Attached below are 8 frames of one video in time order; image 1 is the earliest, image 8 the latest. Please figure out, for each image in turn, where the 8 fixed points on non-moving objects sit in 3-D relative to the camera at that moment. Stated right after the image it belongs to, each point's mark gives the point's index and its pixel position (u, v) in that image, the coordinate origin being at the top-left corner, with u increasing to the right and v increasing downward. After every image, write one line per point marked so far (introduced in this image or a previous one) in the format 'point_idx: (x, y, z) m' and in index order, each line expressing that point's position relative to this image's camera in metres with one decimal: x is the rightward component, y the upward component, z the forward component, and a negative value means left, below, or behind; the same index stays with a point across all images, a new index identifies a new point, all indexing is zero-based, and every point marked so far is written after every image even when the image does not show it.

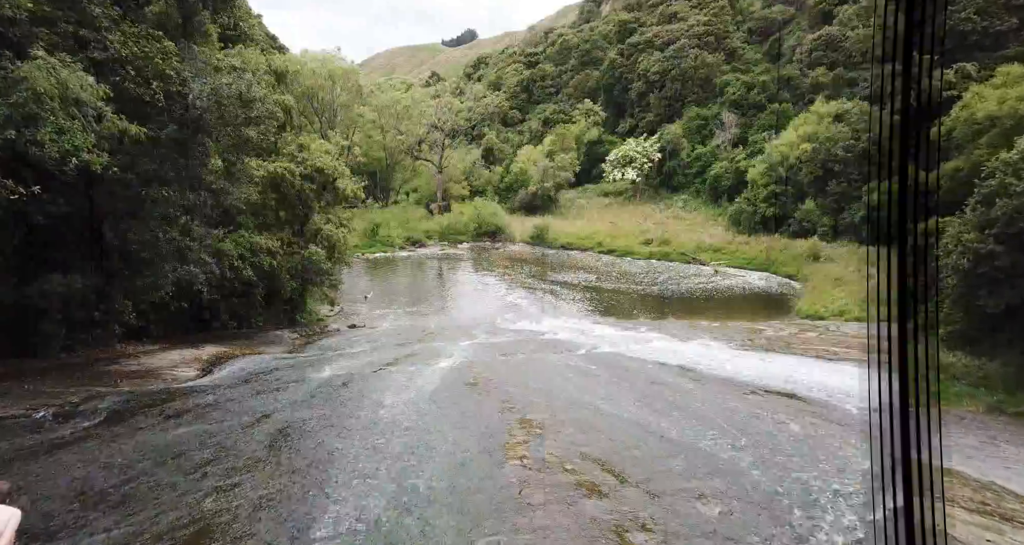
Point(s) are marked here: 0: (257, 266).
0: (-7.6, +0.1, +16.2) m
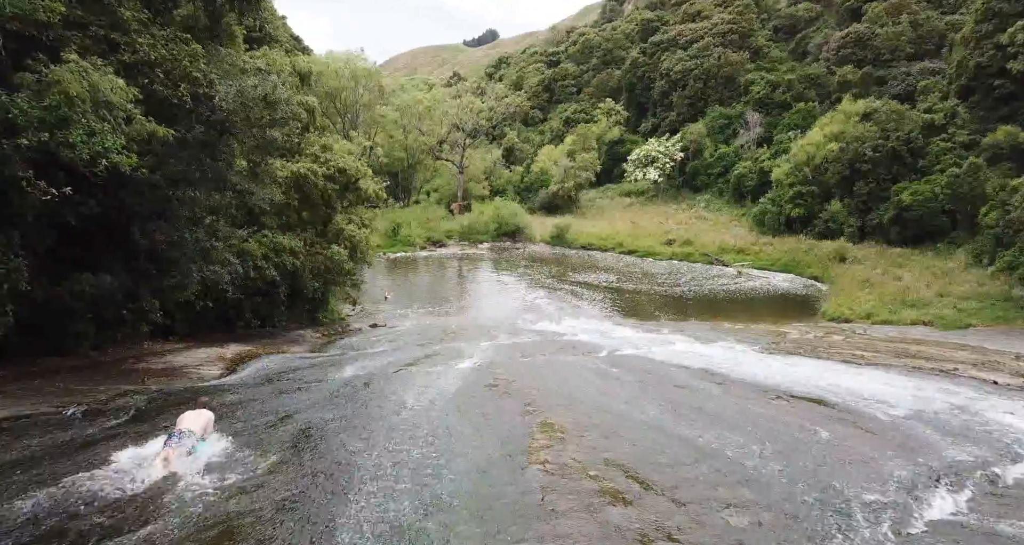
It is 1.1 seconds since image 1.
0: (-7.0, +0.1, +16.4) m
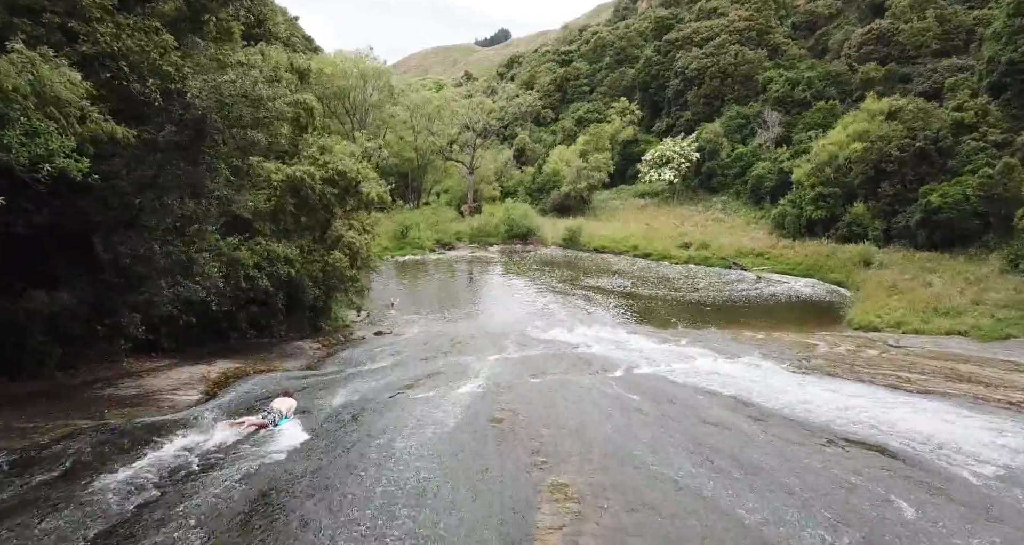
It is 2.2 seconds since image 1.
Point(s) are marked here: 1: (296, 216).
0: (-6.7, -0.2, +15.4) m
1: (-6.8, +1.7, +16.9) m
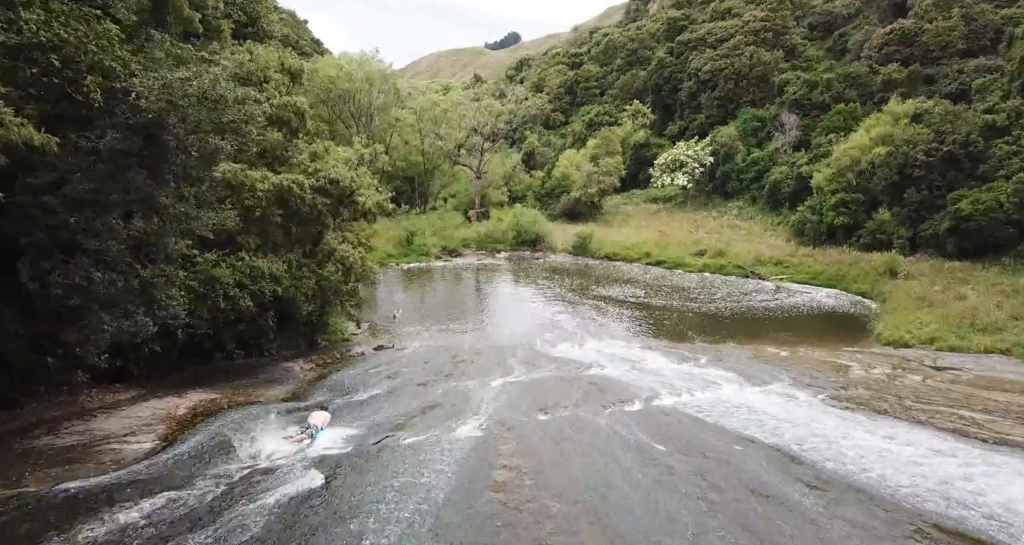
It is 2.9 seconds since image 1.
0: (-6.6, -0.6, +14.1) m
1: (-6.6, +1.2, +15.6) m
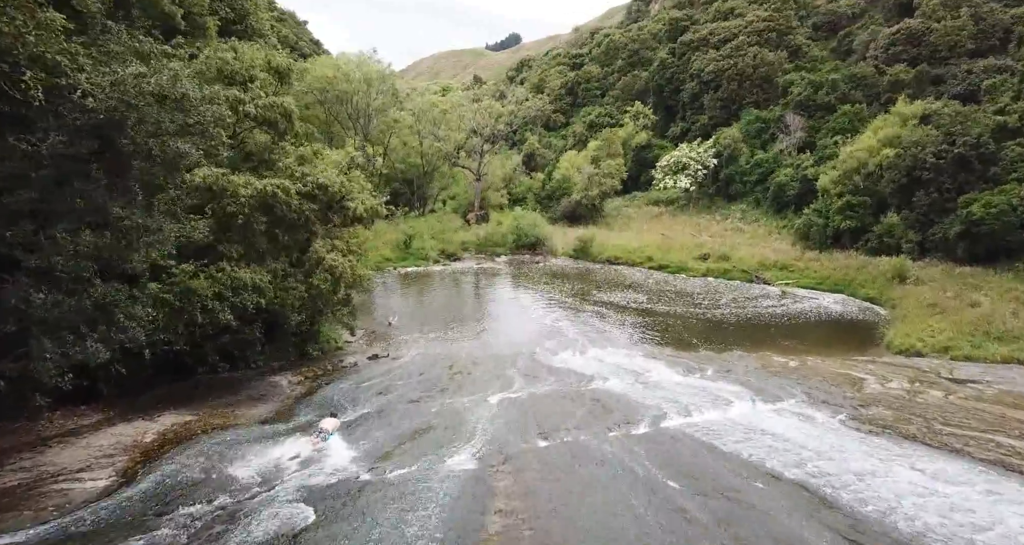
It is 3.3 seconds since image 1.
0: (-6.6, -0.9, +13.2) m
1: (-6.6, +0.9, +14.8) m
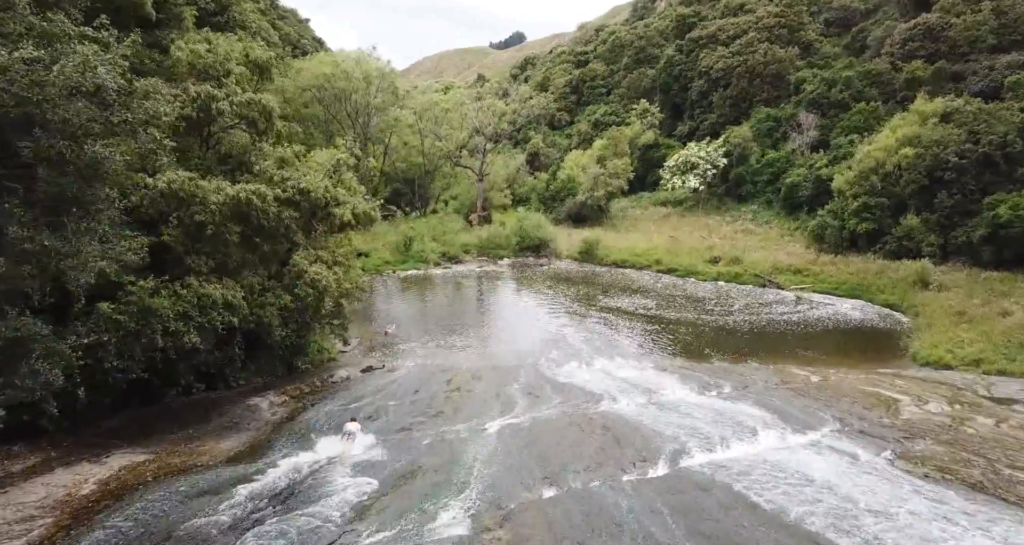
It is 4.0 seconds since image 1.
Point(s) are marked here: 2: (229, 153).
0: (-6.6, -1.2, +11.9) m
1: (-6.6, +0.6, +13.4) m
2: (-7.6, +3.2, +14.6) m
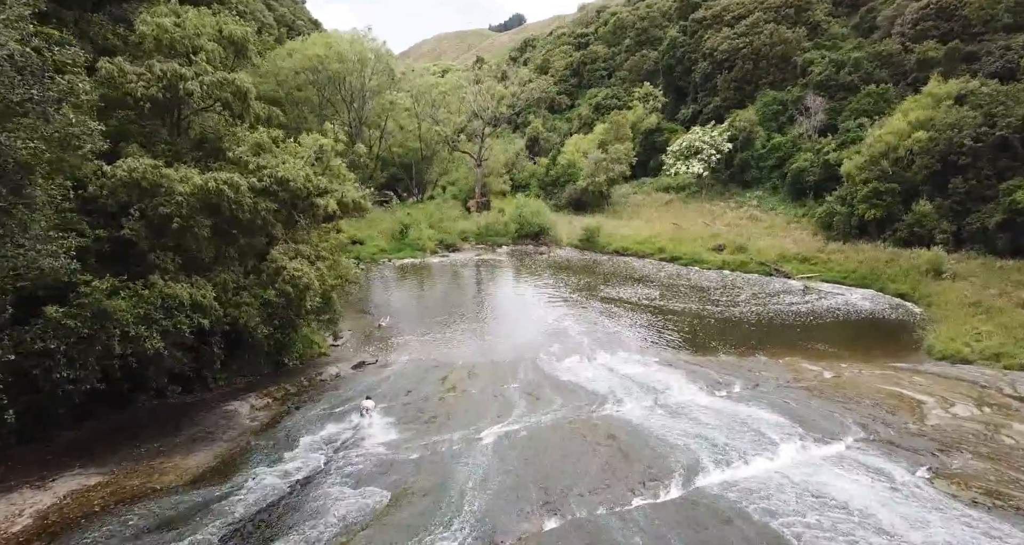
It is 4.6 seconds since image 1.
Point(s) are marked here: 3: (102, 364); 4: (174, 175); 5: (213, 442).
0: (-6.6, -1.2, +10.8) m
1: (-6.6, +0.7, +12.2) m
2: (-7.7, +3.3, +13.4) m
3: (-7.4, -1.6, +10.1) m
4: (-6.8, +2.1, +11.3) m
5: (-6.2, -3.5, +11.4) m
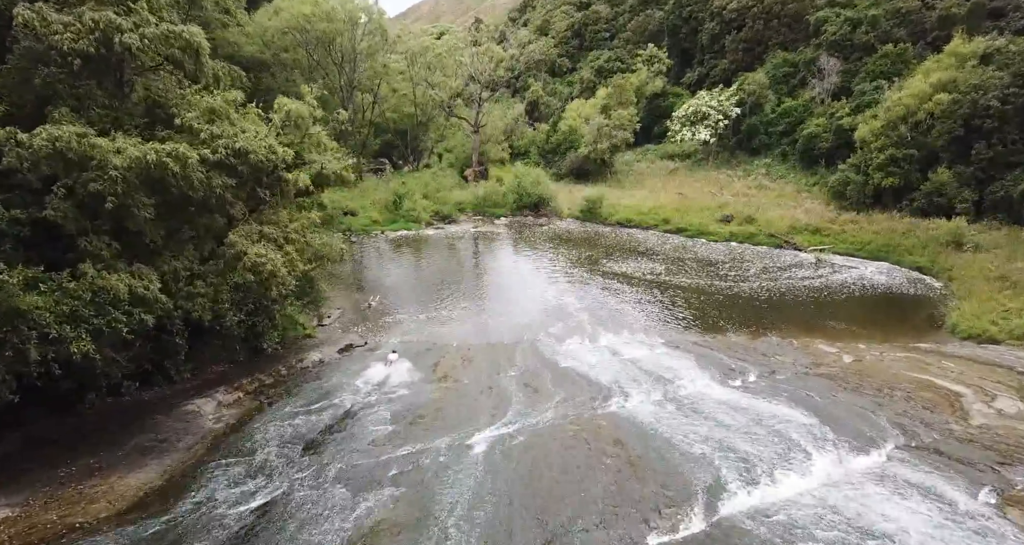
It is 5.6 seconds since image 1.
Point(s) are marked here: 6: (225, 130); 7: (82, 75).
0: (-6.8, -1.0, +9.2) m
1: (-6.8, +0.9, +10.6) m
2: (-7.8, +3.6, +11.6) m
3: (-7.5, -1.5, +8.6) m
4: (-6.9, +2.3, +9.6) m
5: (-6.3, -3.3, +10.0) m
6: (-6.1, +3.3, +11.9) m
7: (-8.8, +4.0, +11.2) m
